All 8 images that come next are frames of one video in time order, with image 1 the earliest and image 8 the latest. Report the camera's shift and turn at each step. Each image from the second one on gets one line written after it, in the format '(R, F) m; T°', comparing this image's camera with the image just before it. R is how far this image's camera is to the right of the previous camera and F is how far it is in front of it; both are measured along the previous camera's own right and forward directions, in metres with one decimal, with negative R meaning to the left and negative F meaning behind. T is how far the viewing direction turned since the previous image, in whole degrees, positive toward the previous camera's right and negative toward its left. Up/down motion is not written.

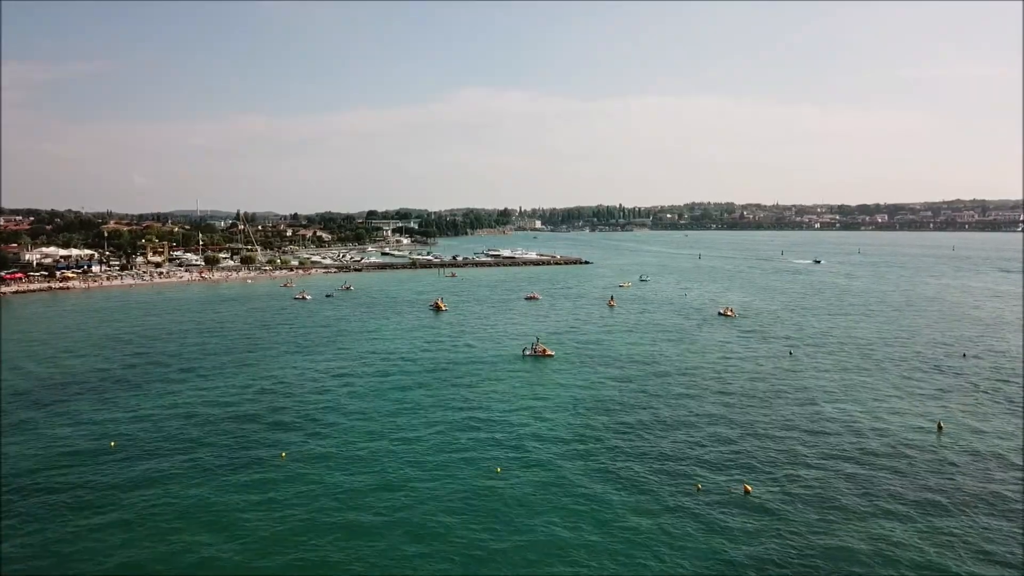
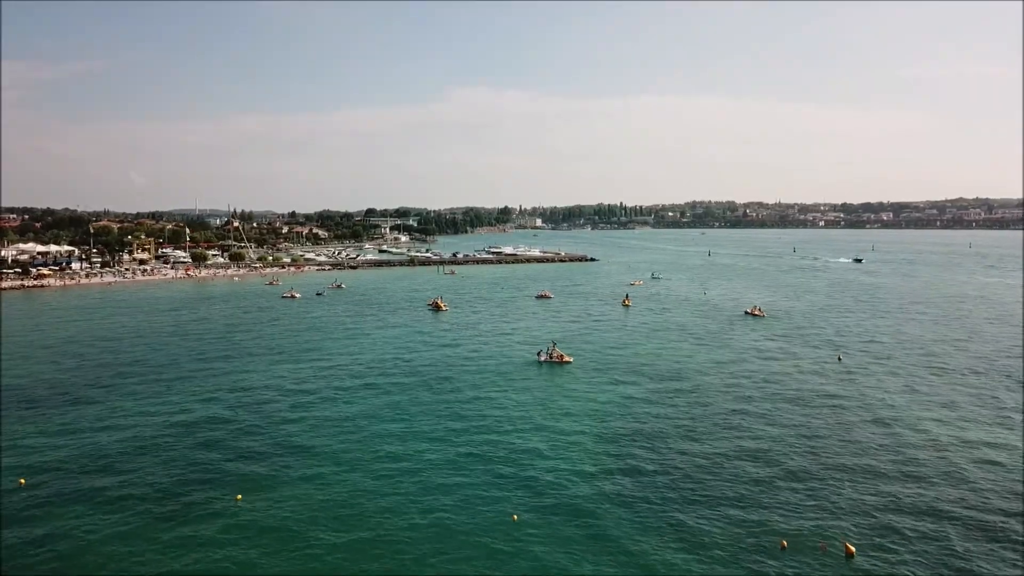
(-0.2, +3.5) m; 0°
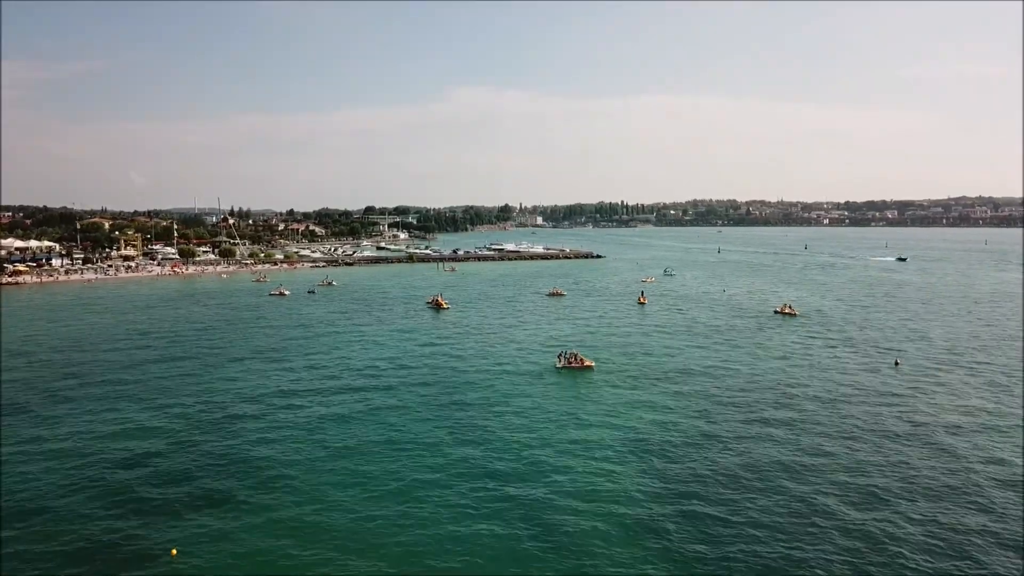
(-0.2, +3.2) m; 0°
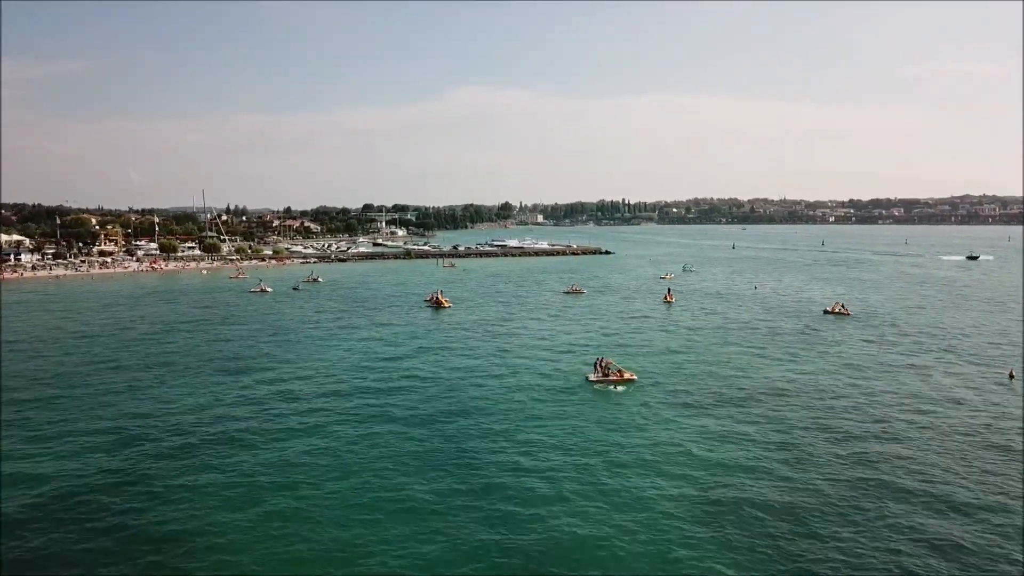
(-0.3, +4.3) m; 0°
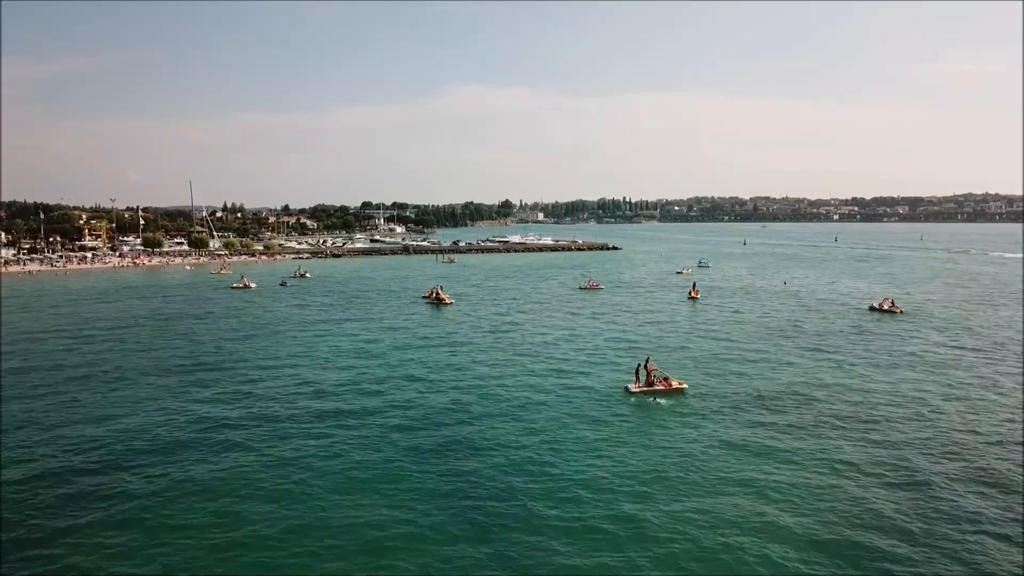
(-0.3, +3.1) m; 0°
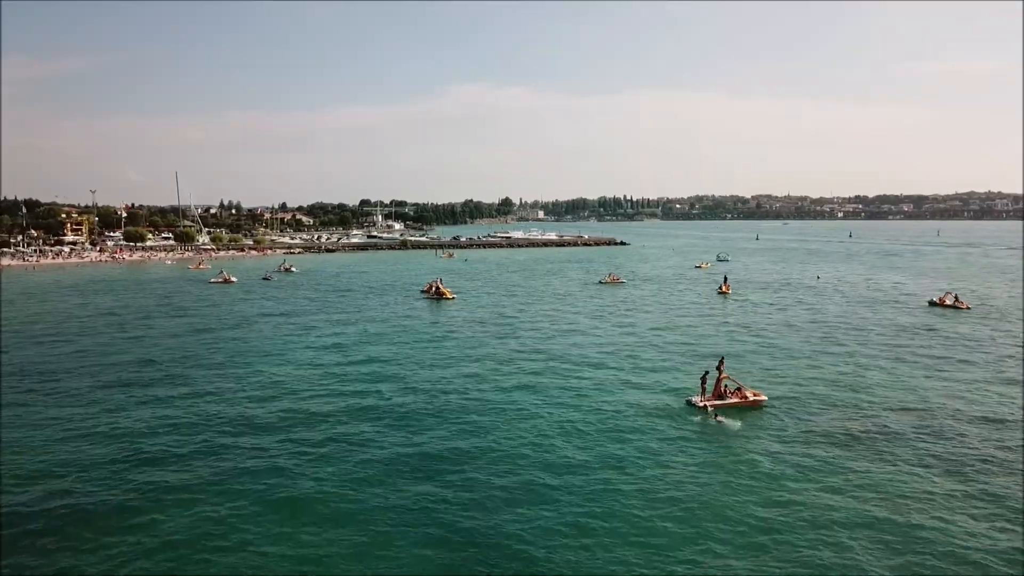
(-0.2, +3.2) m; 0°
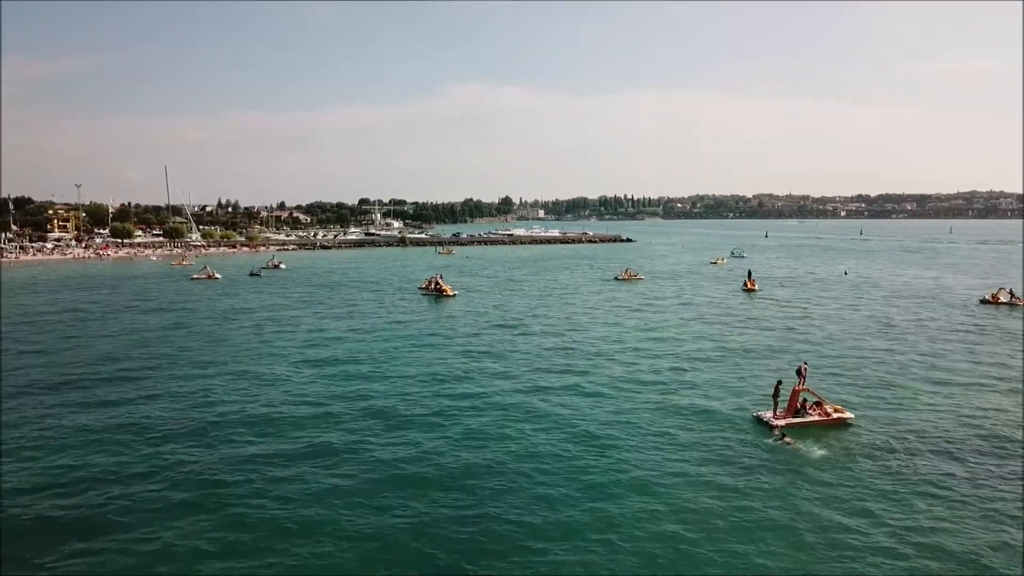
(-0.2, +2.2) m; 0°
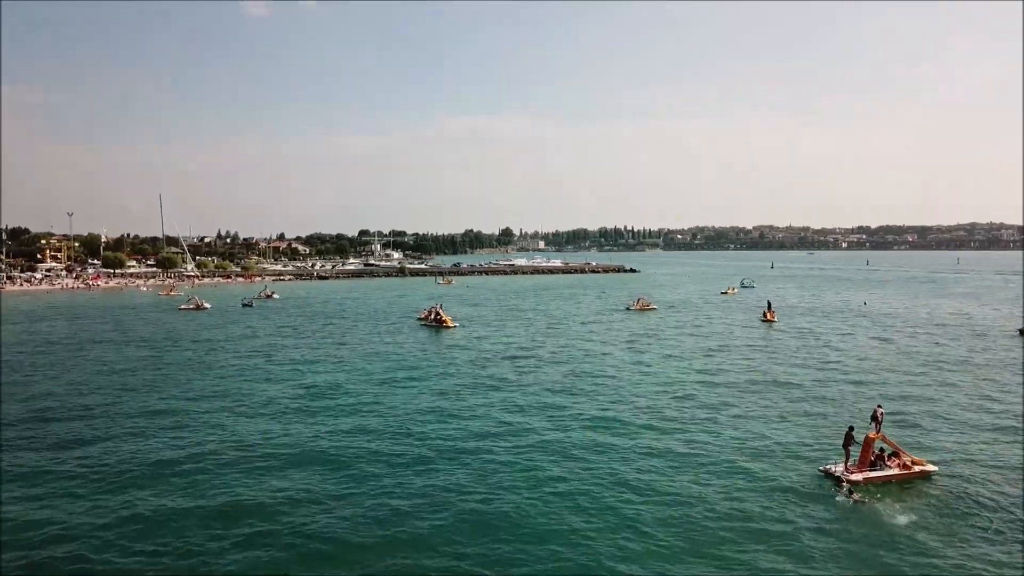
(-0.1, +1.3) m; 0°
